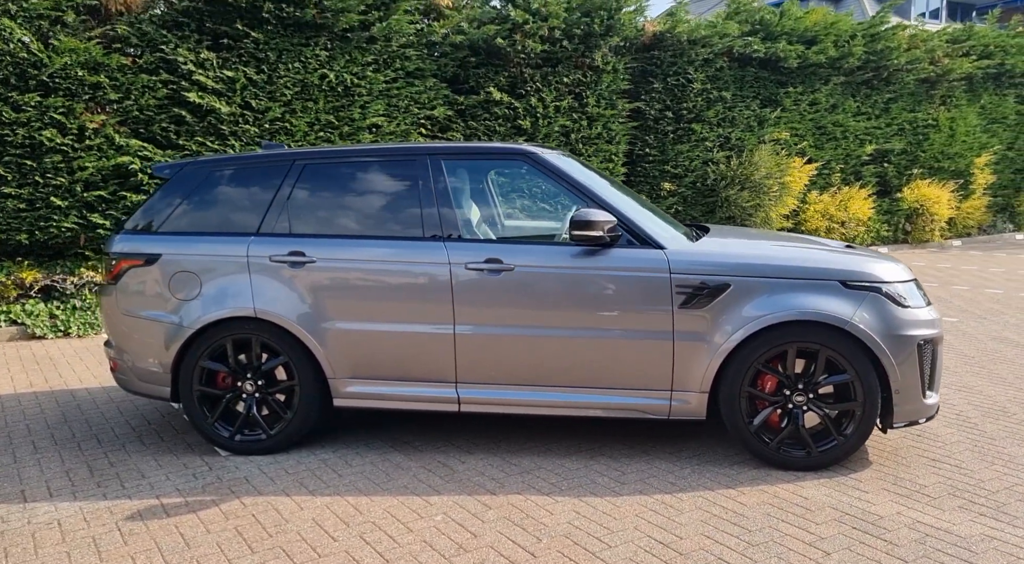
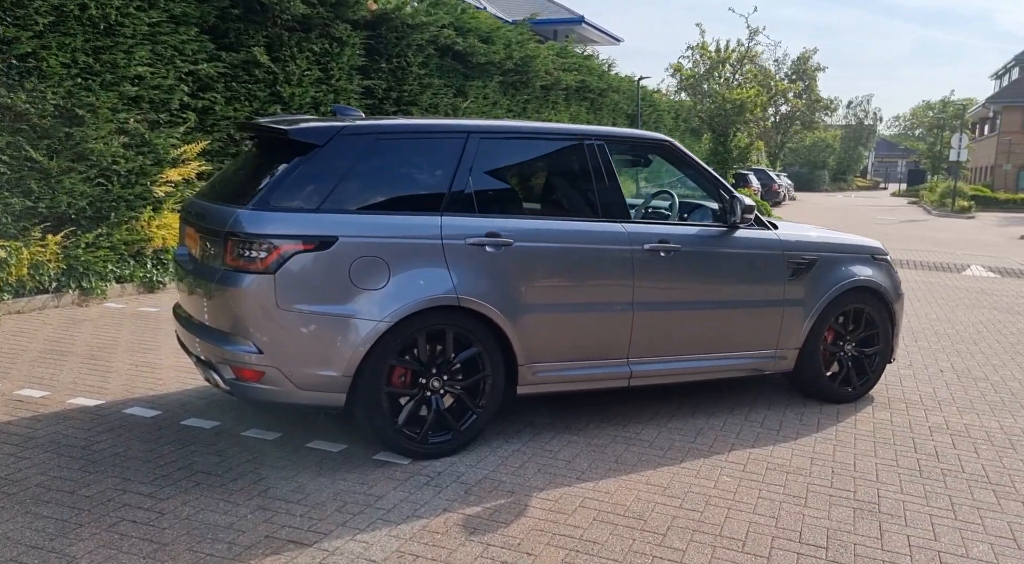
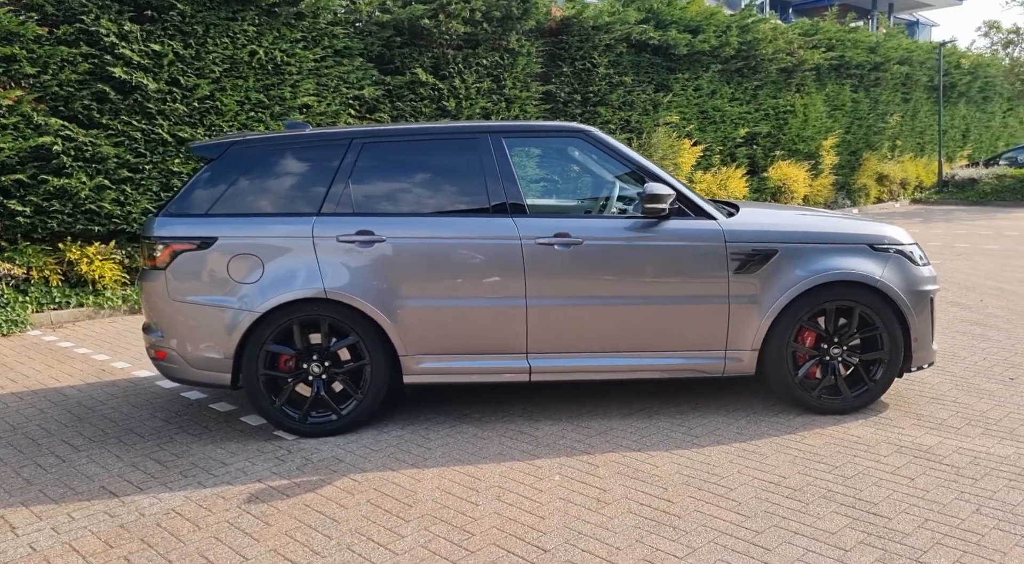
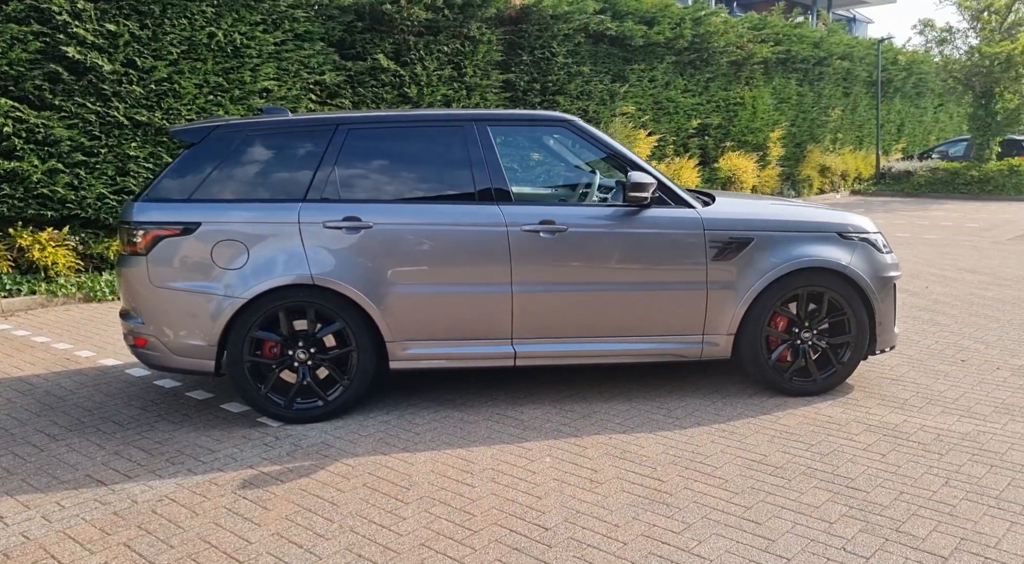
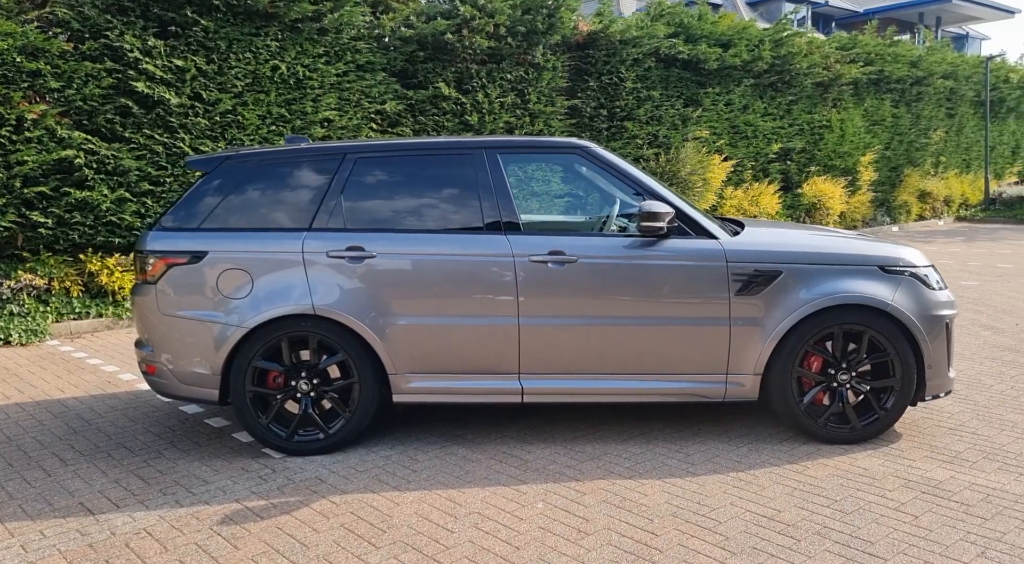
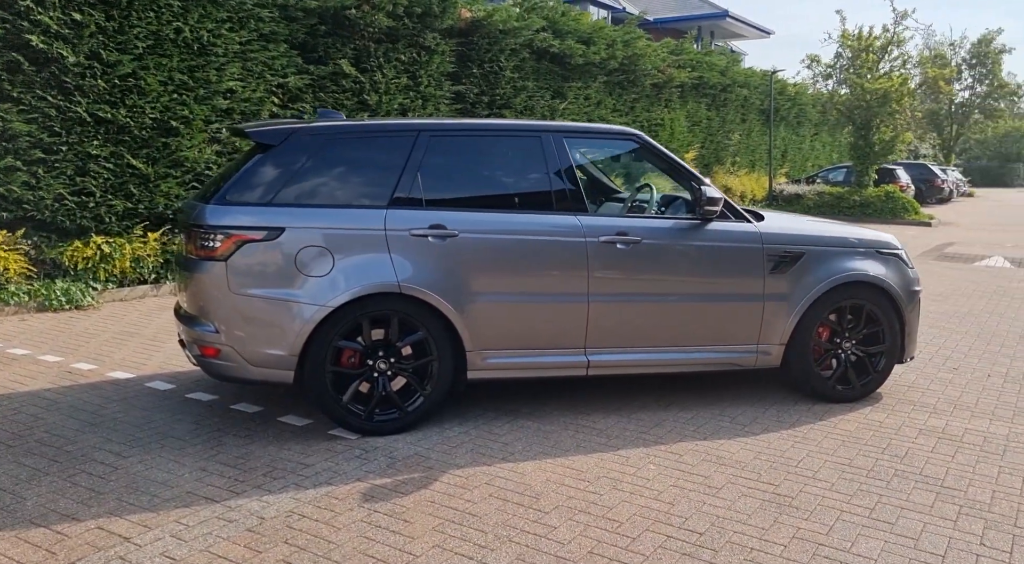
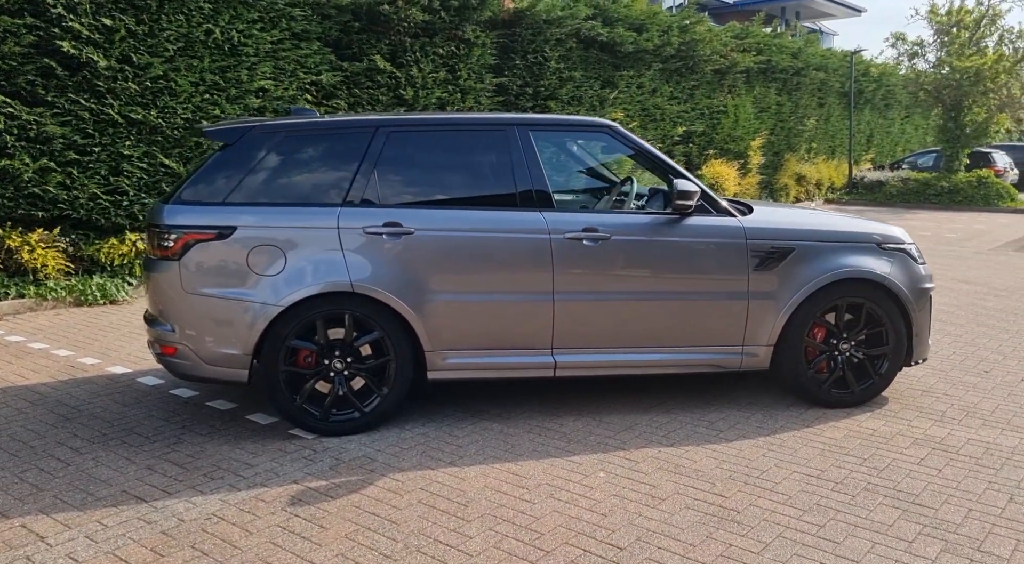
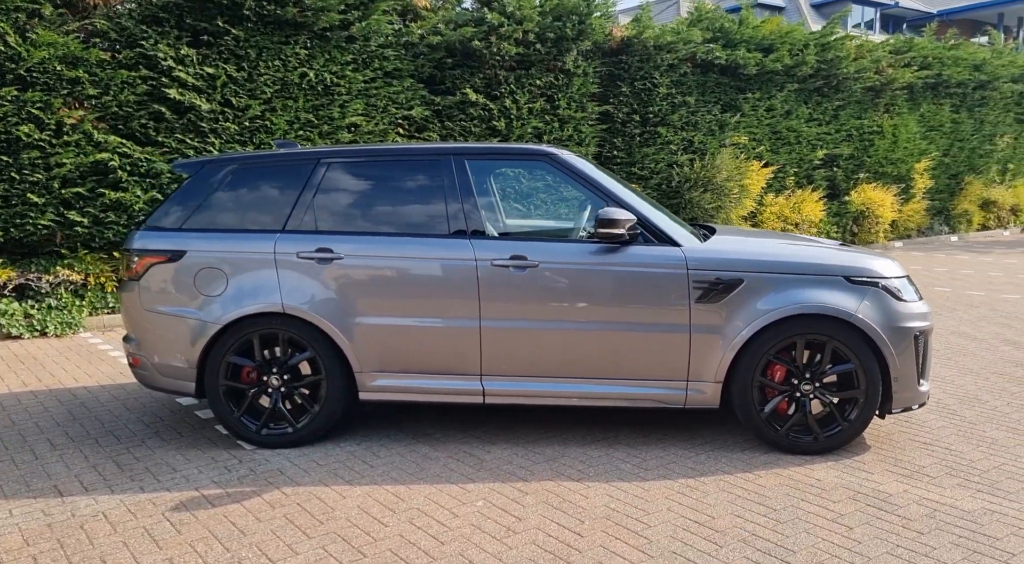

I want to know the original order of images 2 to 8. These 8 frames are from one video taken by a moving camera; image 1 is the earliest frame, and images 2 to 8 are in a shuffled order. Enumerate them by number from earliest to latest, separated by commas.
8, 5, 3, 4, 7, 6, 2
